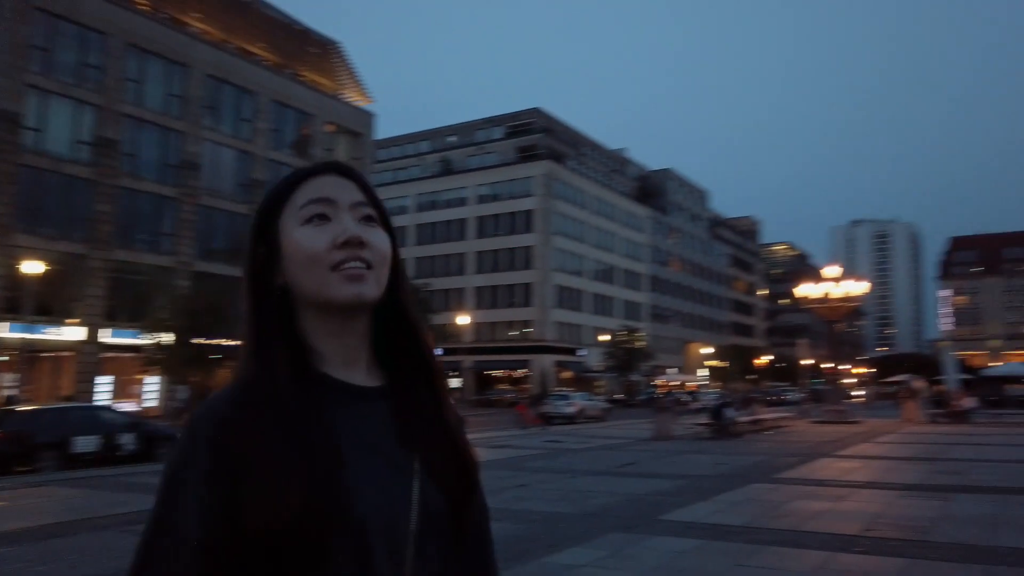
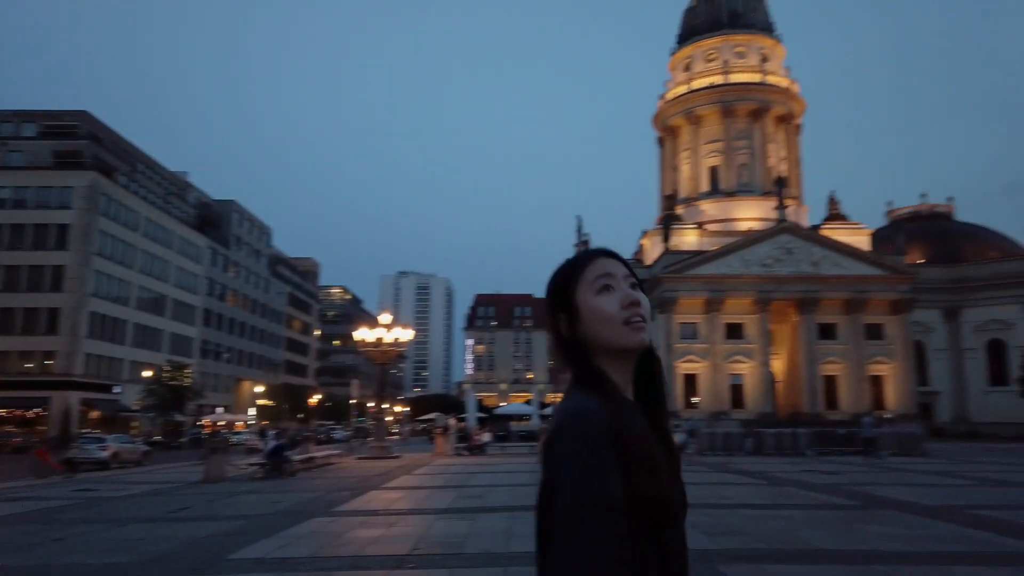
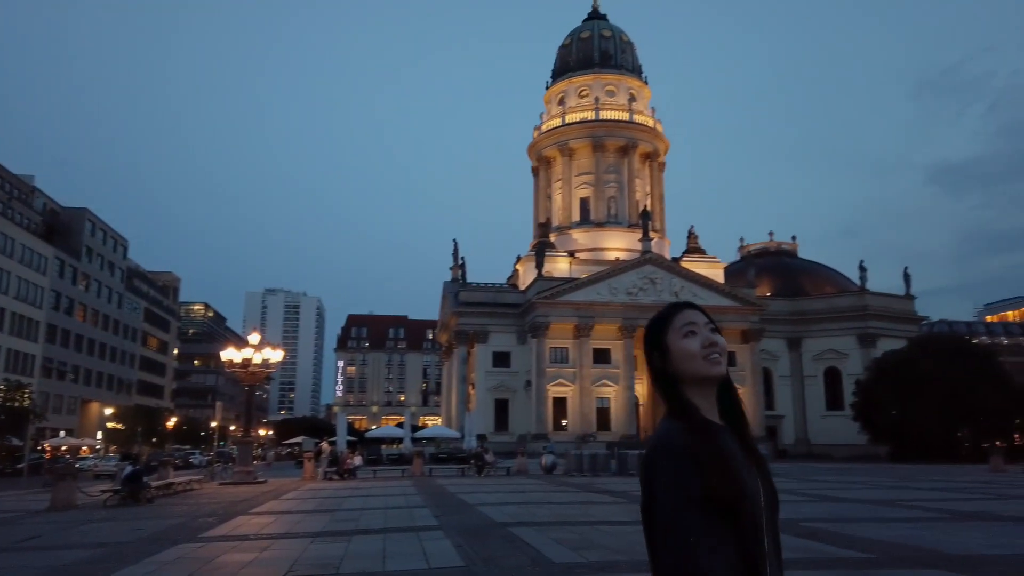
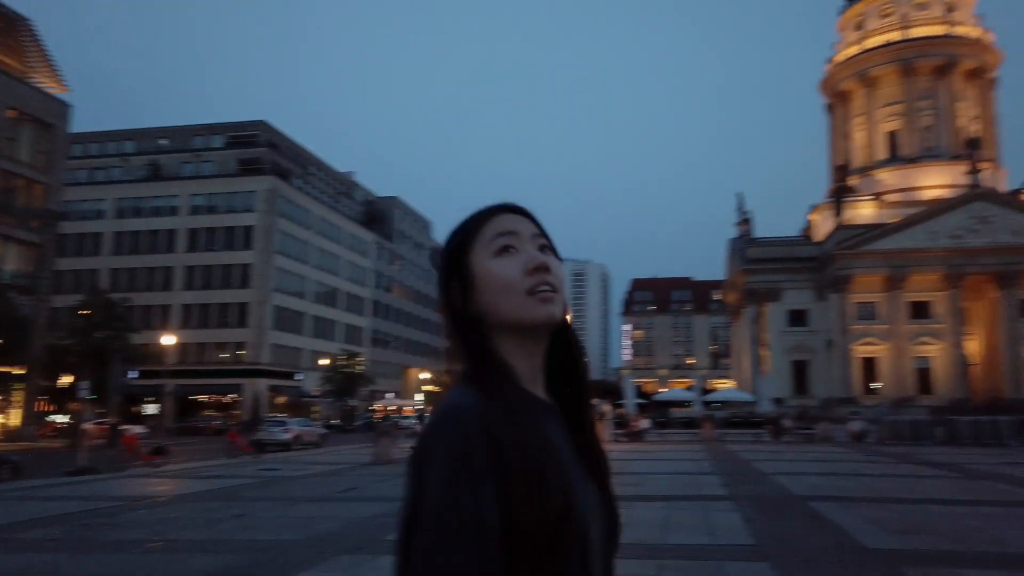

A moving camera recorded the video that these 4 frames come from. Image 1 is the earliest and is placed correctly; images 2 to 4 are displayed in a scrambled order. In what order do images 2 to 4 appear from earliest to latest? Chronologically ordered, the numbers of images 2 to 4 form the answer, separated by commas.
4, 2, 3
